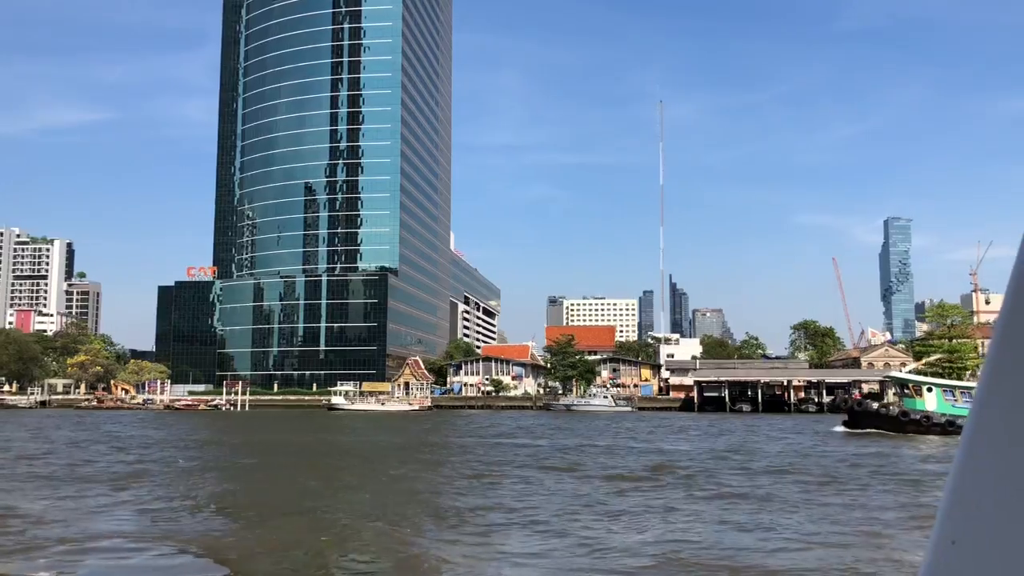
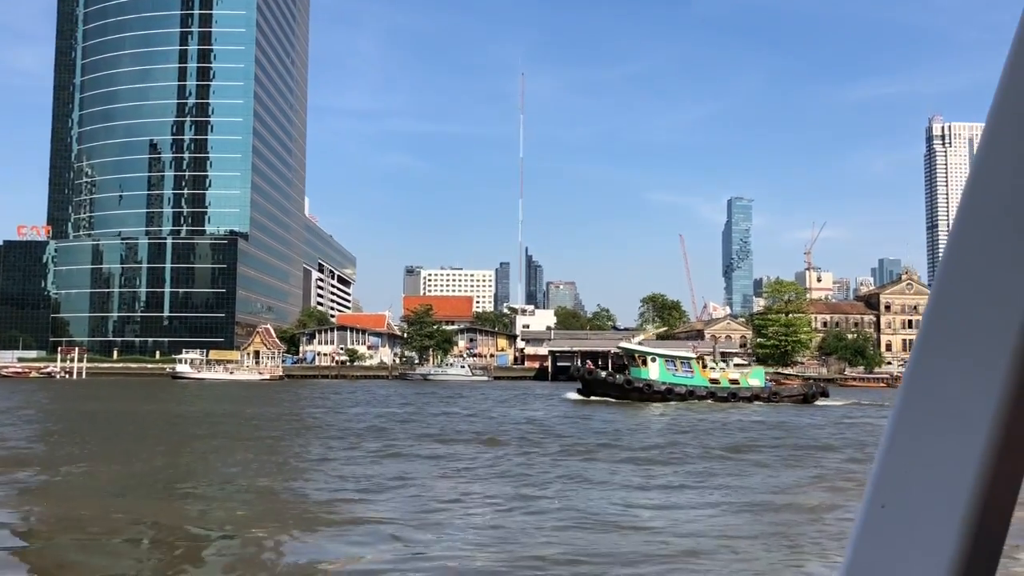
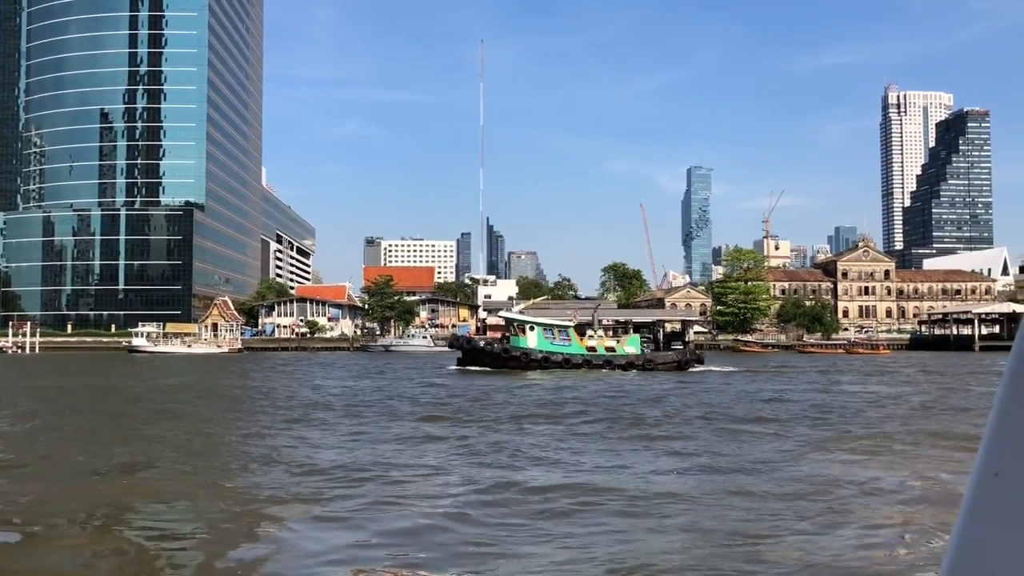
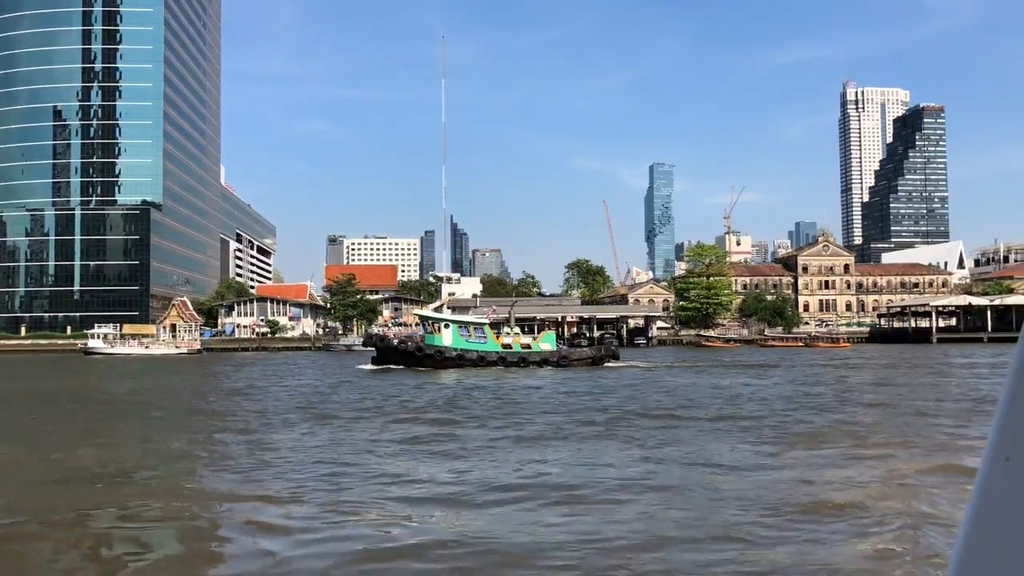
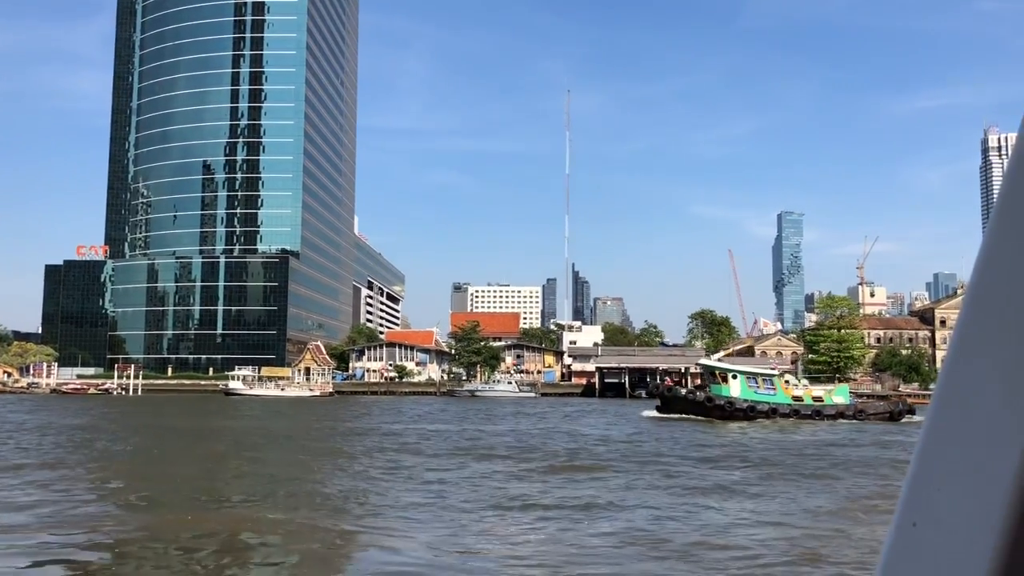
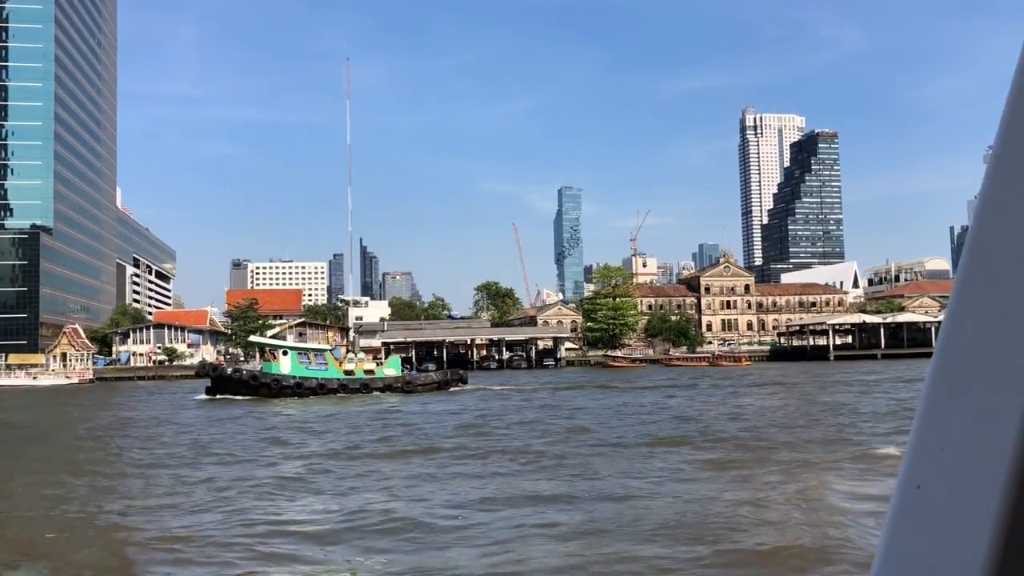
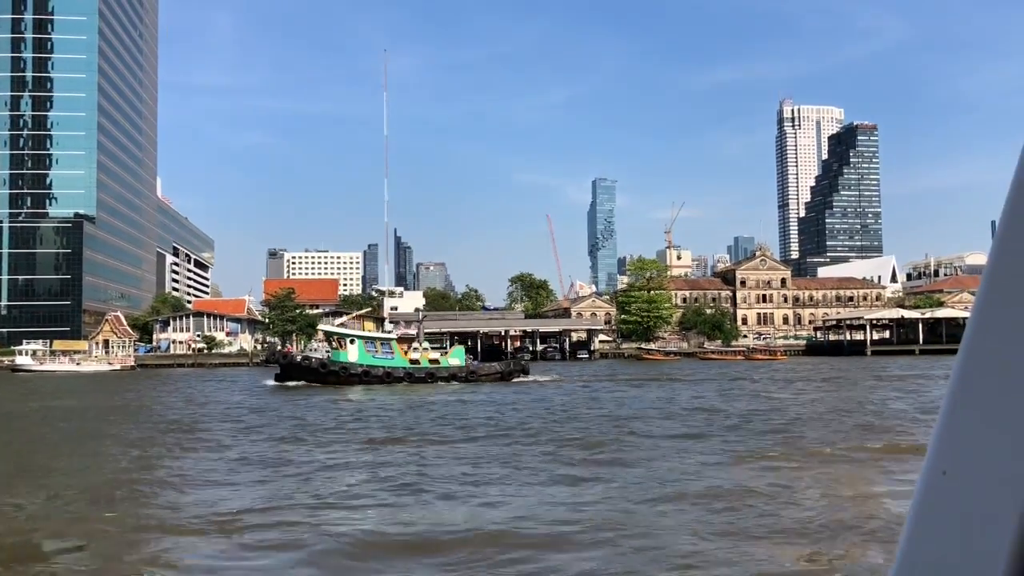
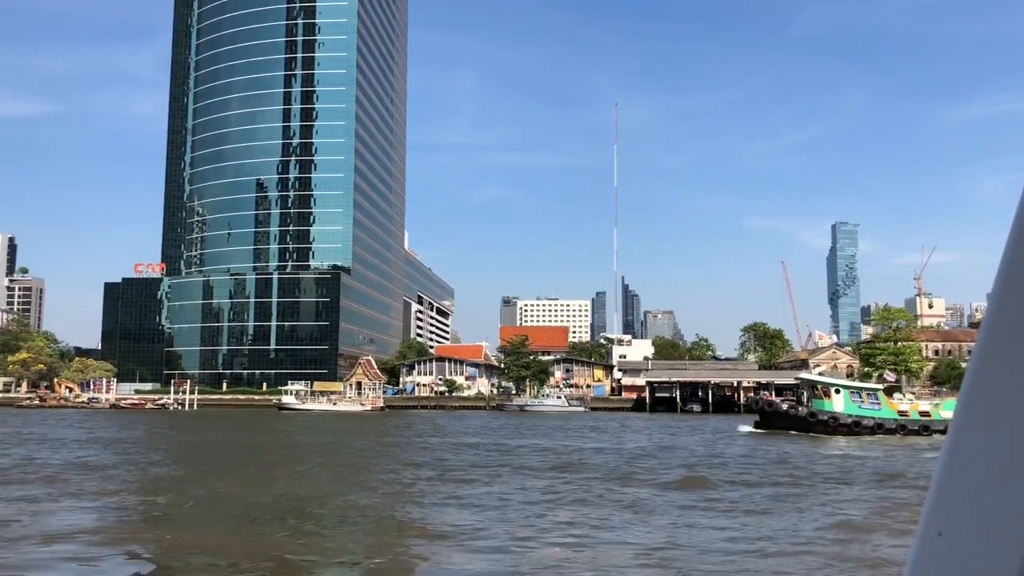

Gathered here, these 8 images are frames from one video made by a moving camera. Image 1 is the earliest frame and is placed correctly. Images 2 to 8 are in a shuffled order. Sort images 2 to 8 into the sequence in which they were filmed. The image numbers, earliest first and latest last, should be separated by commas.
8, 5, 2, 3, 4, 7, 6
